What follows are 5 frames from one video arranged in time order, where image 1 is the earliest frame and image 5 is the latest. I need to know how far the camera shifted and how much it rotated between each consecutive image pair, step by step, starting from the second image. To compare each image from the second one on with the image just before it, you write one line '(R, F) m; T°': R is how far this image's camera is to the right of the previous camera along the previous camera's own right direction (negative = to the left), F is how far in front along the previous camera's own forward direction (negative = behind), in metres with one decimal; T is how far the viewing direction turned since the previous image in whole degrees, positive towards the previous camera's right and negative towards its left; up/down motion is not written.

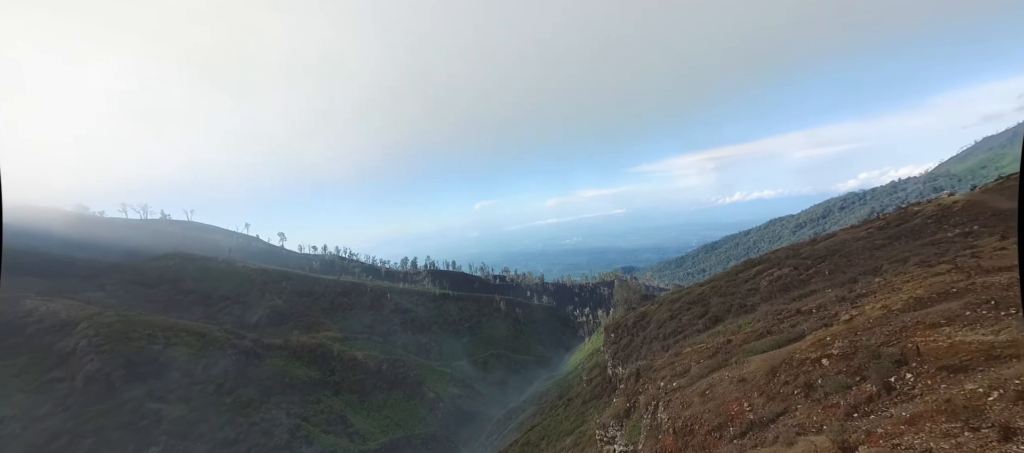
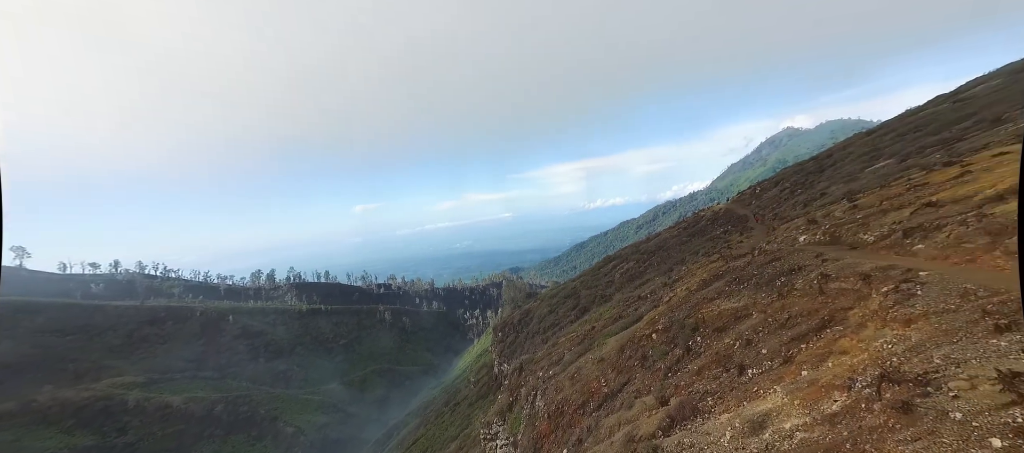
(-5.8, +0.7) m; +21°
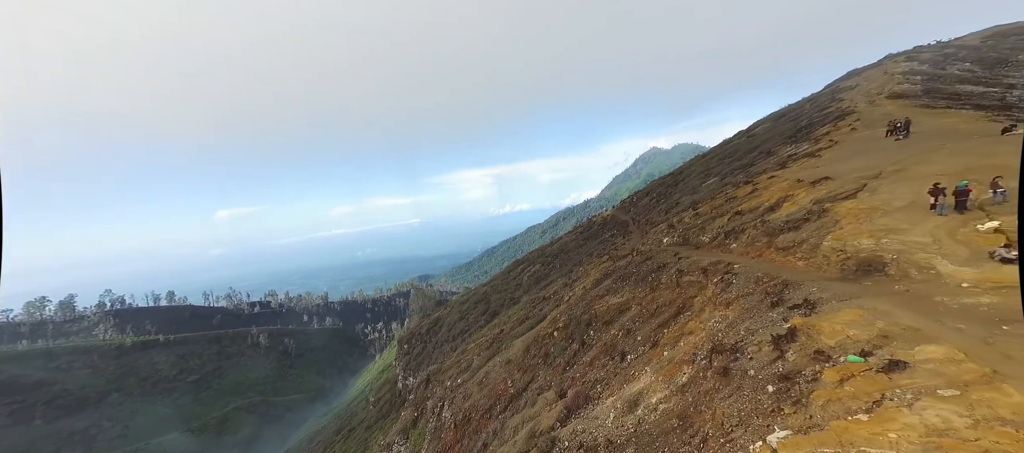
(-0.9, +0.8) m; +16°
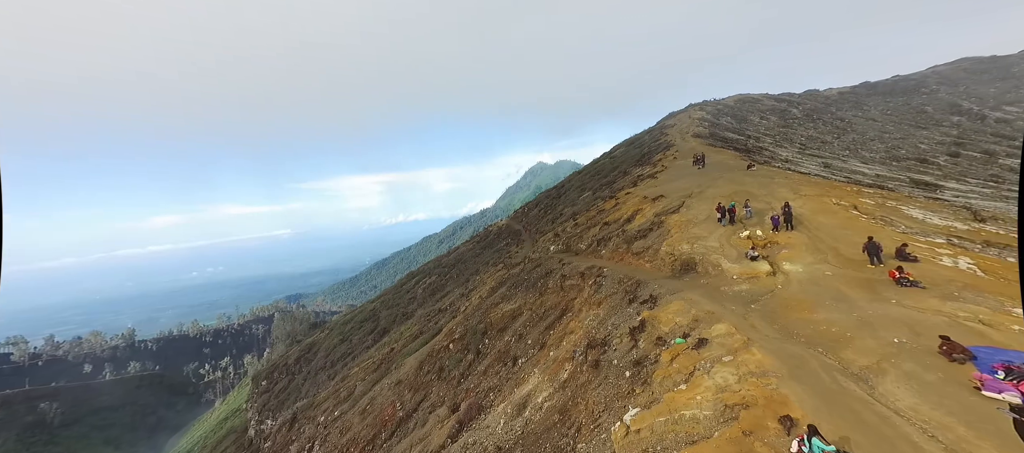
(+0.5, -0.4) m; +17°
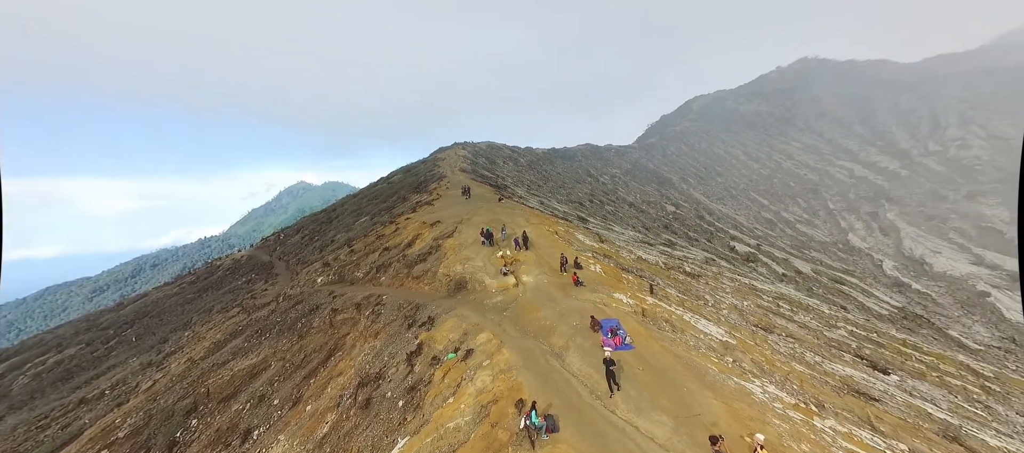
(+0.1, -0.3) m; +35°
